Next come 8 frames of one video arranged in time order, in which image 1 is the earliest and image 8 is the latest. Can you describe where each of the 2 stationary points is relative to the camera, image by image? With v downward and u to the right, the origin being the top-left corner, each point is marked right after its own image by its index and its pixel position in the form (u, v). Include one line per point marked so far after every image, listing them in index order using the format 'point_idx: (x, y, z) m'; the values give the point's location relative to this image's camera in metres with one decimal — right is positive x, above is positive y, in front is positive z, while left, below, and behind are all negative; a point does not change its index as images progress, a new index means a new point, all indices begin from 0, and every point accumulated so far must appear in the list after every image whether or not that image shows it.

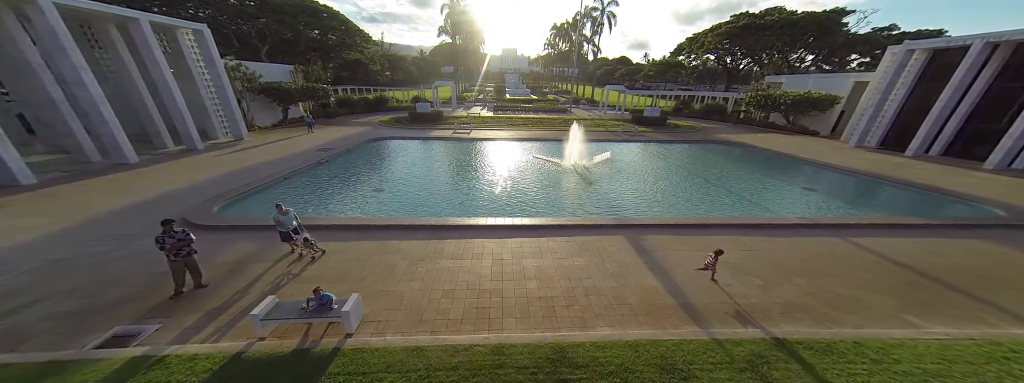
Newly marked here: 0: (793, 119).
0: (+21.4, +5.5, +19.0) m
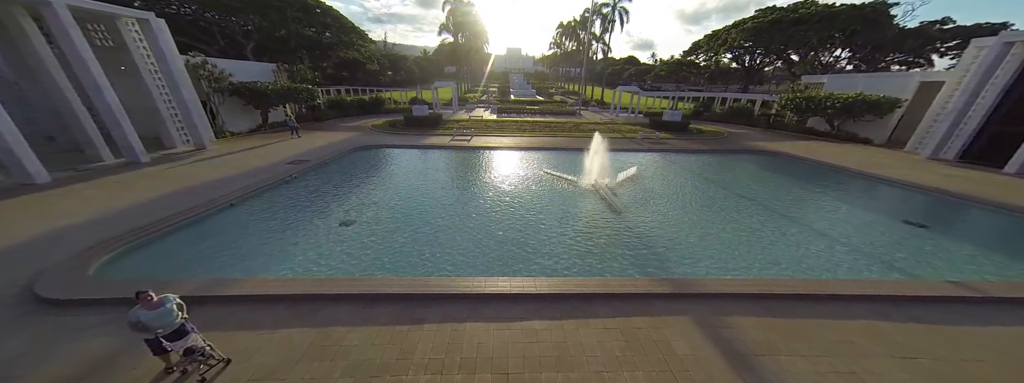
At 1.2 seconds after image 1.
0: (+21.8, +4.4, +16.6) m
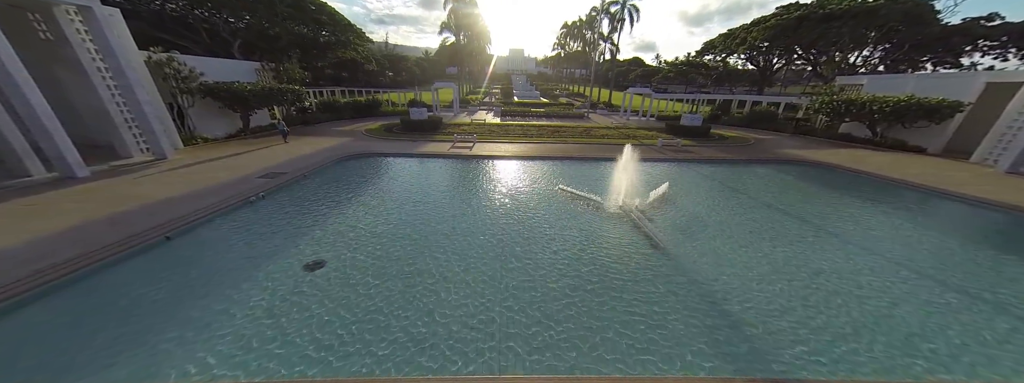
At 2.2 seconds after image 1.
0: (+22.2, +3.6, +14.9) m
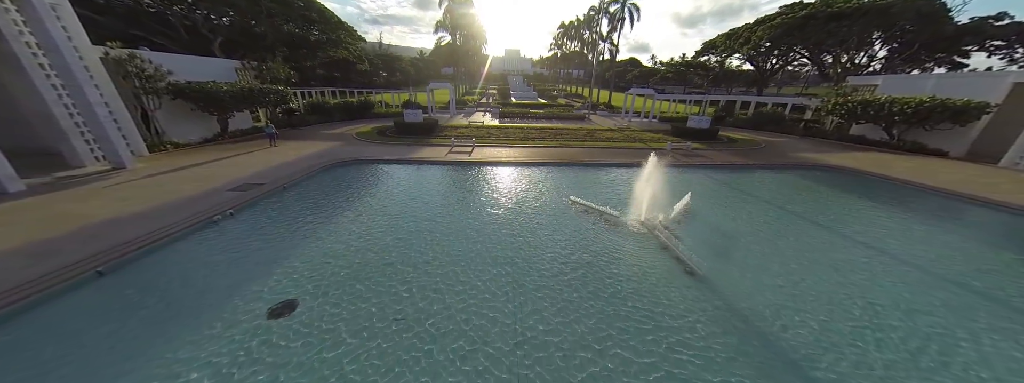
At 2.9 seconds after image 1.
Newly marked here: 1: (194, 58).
0: (+22.3, +3.3, +14.3) m
1: (-15.9, +6.6, +12.3) m
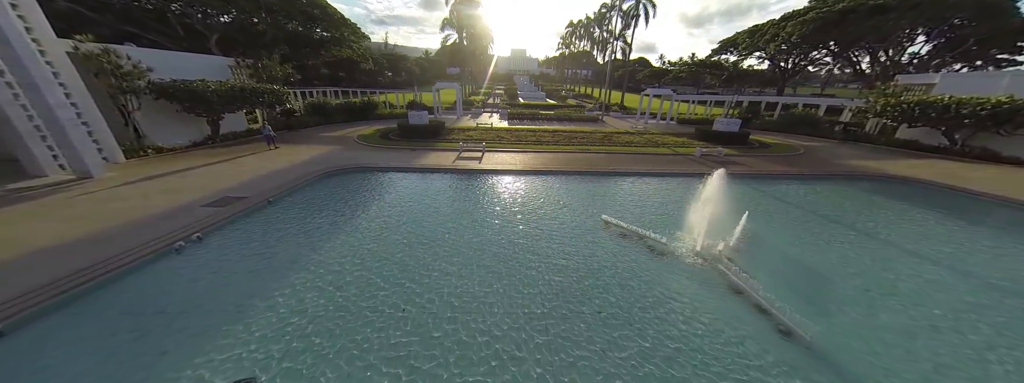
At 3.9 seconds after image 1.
0: (+23.0, +2.6, +12.6) m
1: (-15.2, +6.2, +11.3) m
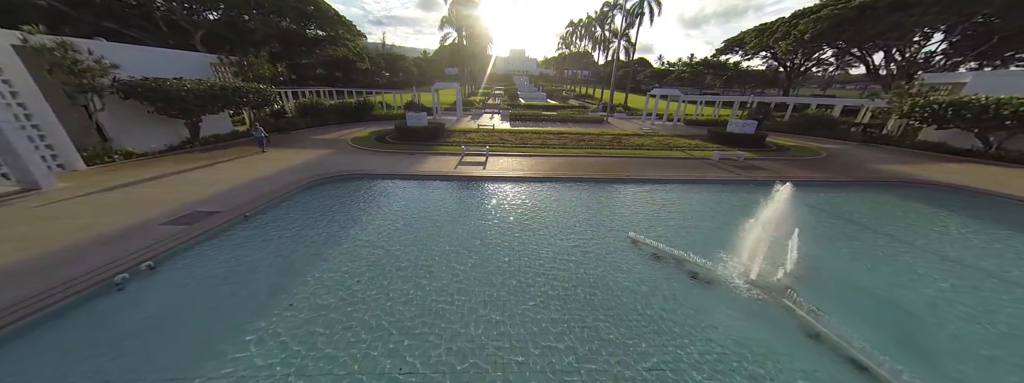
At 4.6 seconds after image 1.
0: (+23.3, +2.3, +11.8) m
1: (-14.9, +5.8, +10.2) m
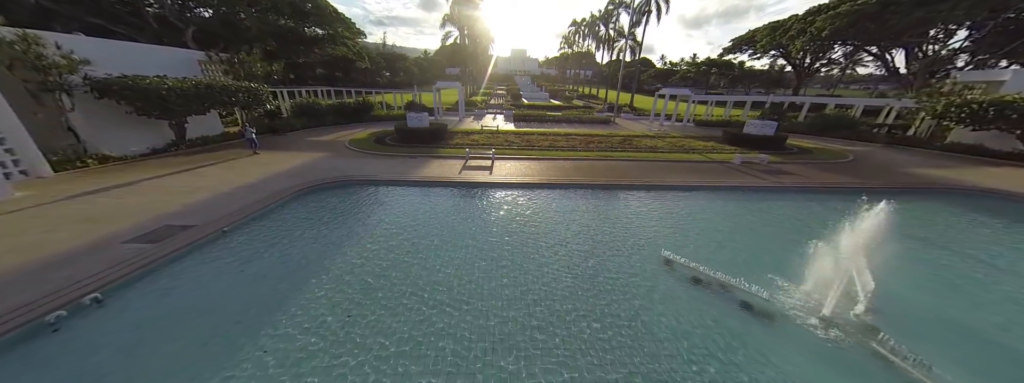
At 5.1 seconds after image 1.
0: (+23.7, +2.0, +11.0) m
1: (-14.5, +5.6, +9.5) m
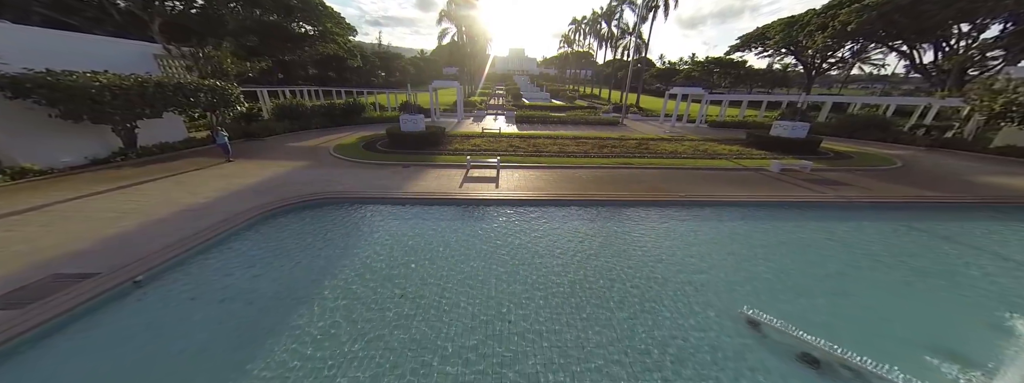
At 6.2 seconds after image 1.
0: (+24.0, +1.6, +9.7) m
1: (-14.2, +4.9, +7.8) m
